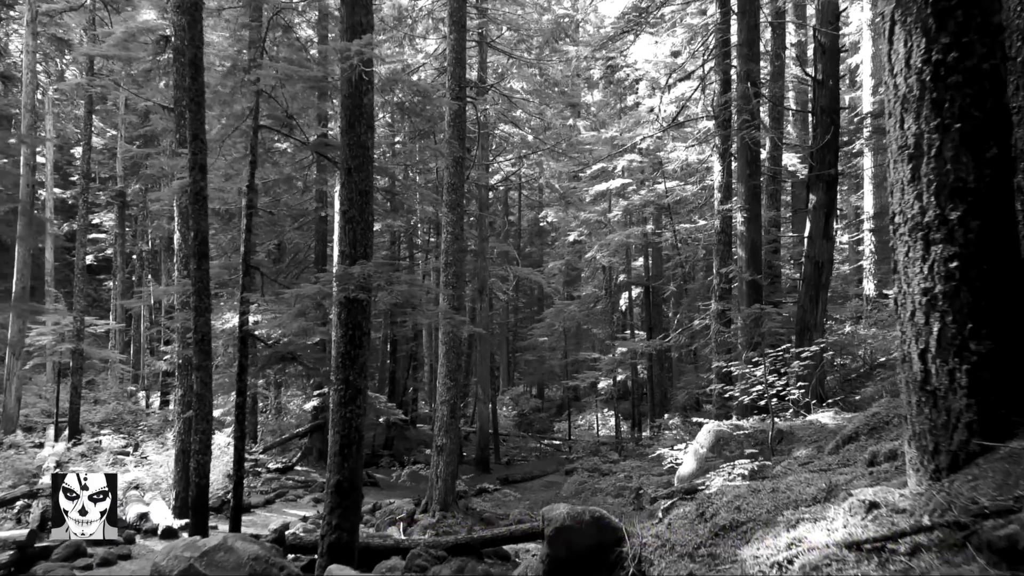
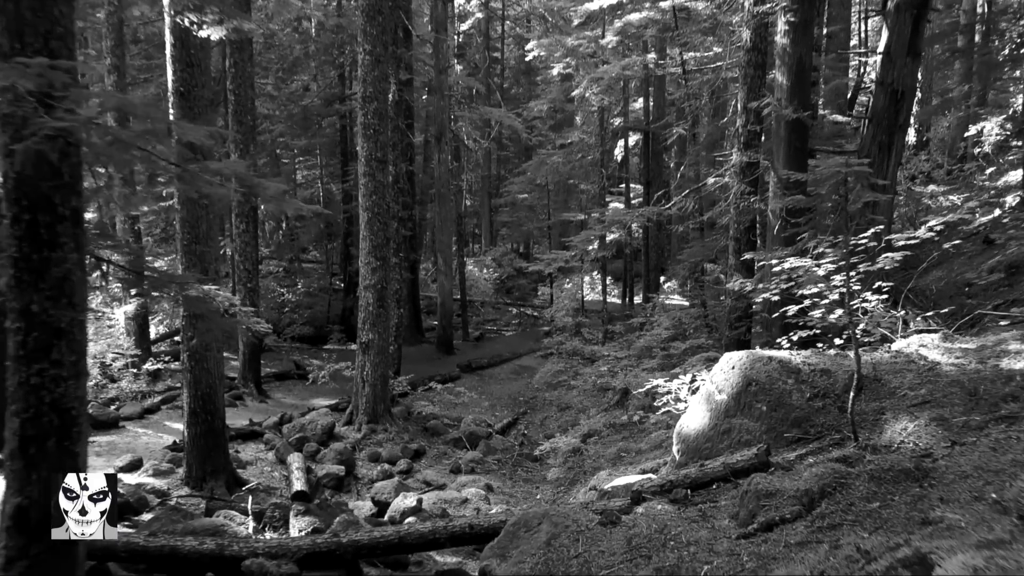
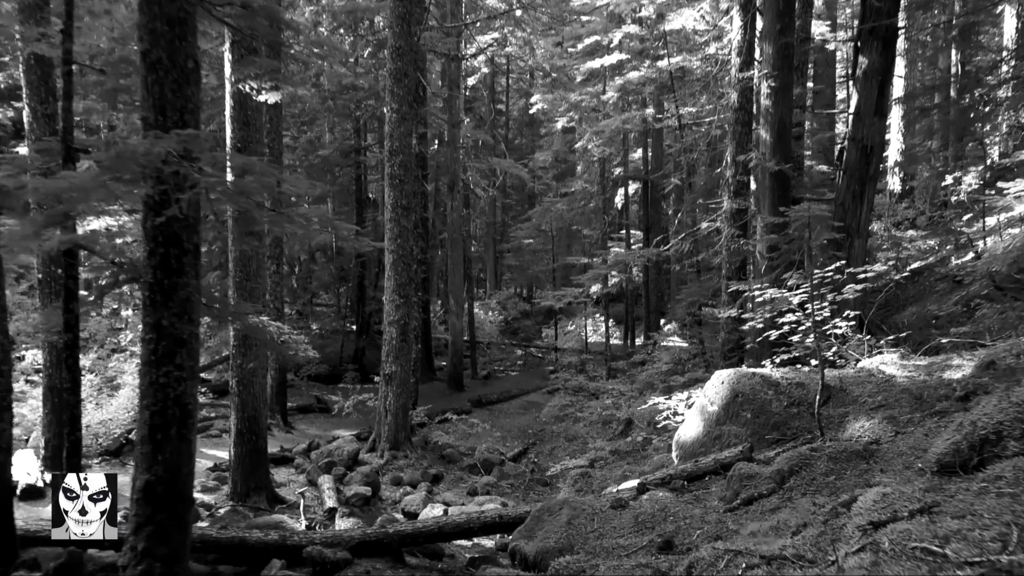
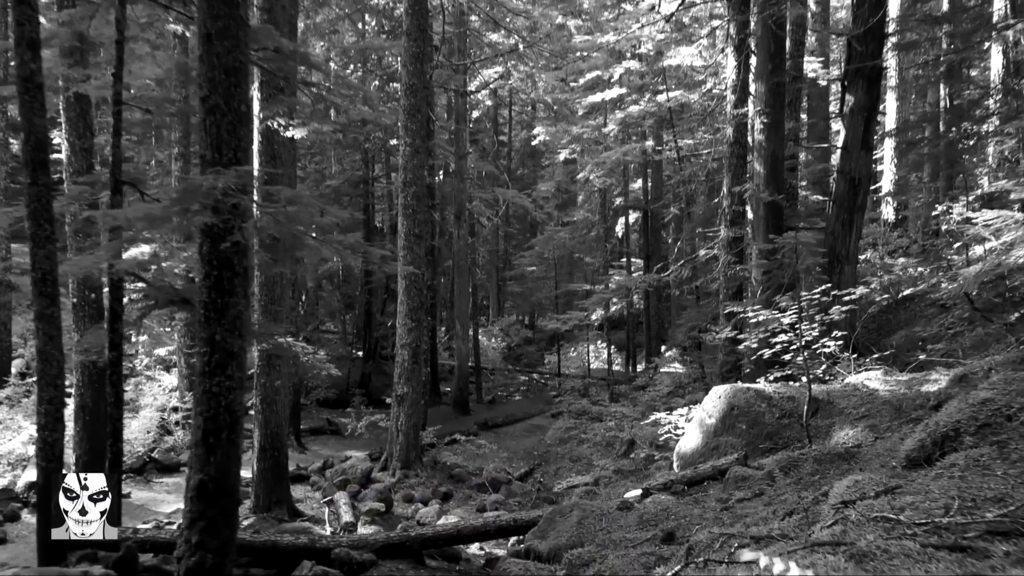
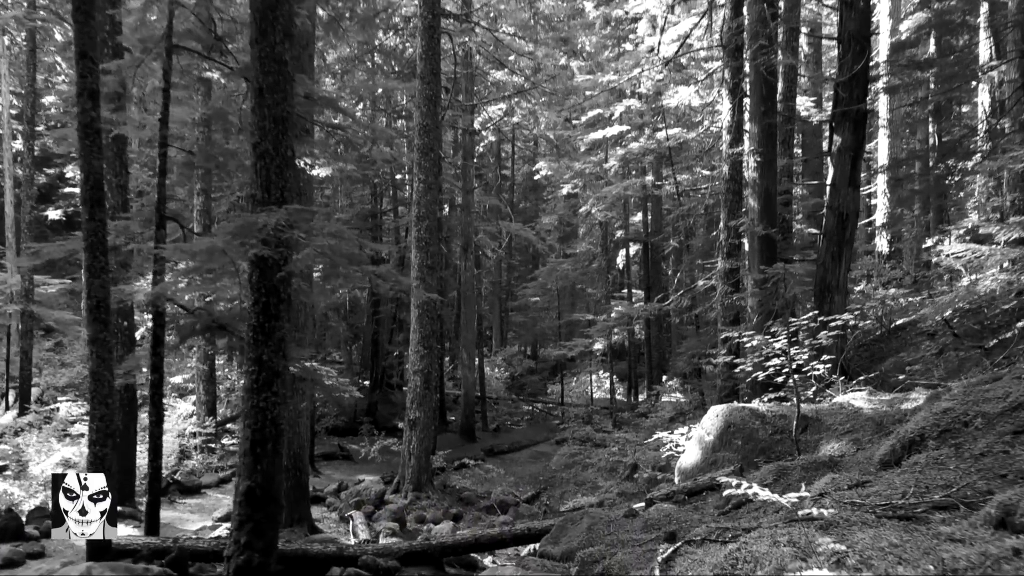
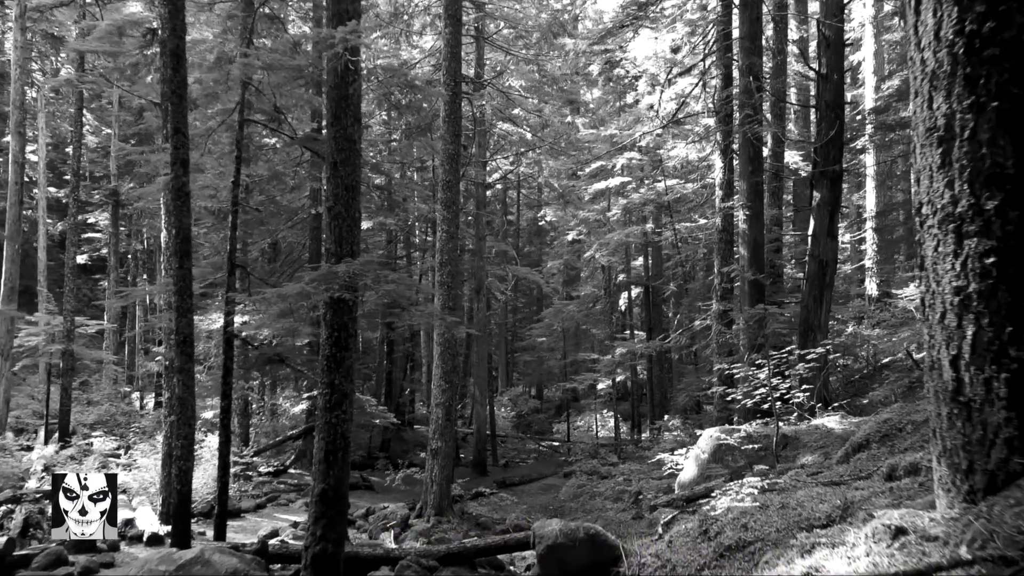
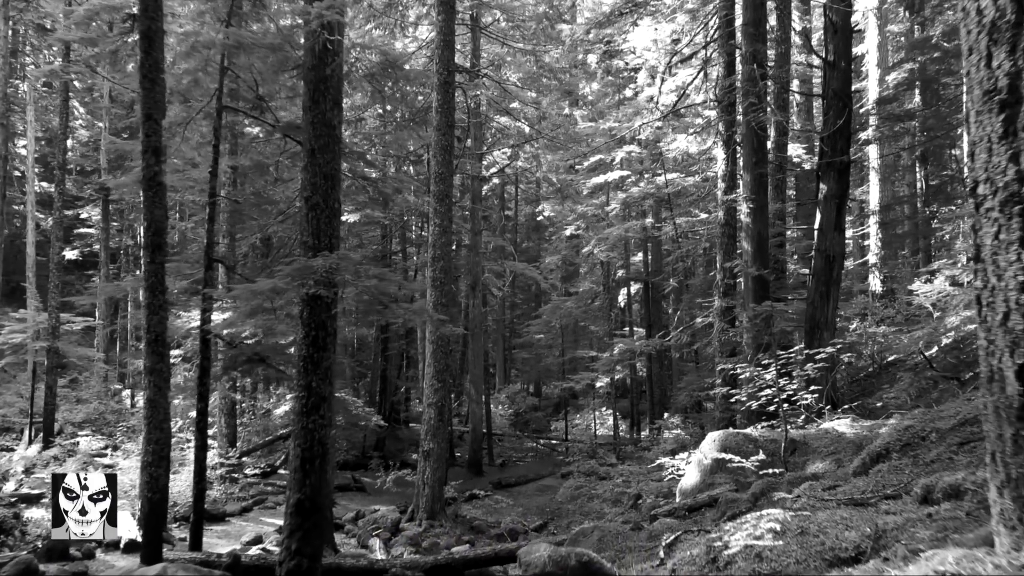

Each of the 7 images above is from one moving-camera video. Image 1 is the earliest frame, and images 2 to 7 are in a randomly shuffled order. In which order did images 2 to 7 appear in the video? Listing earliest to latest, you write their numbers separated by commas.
6, 7, 5, 4, 3, 2
